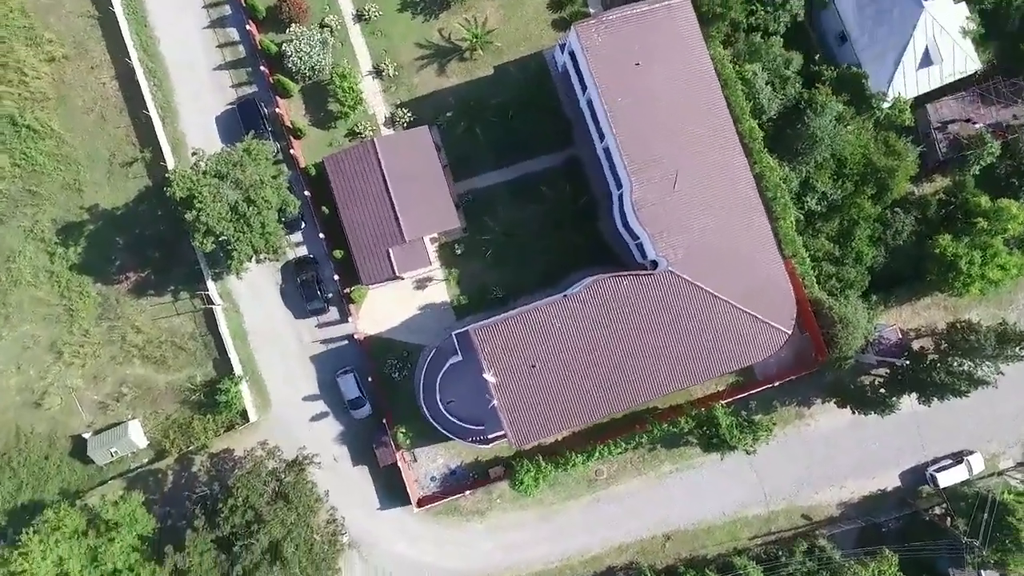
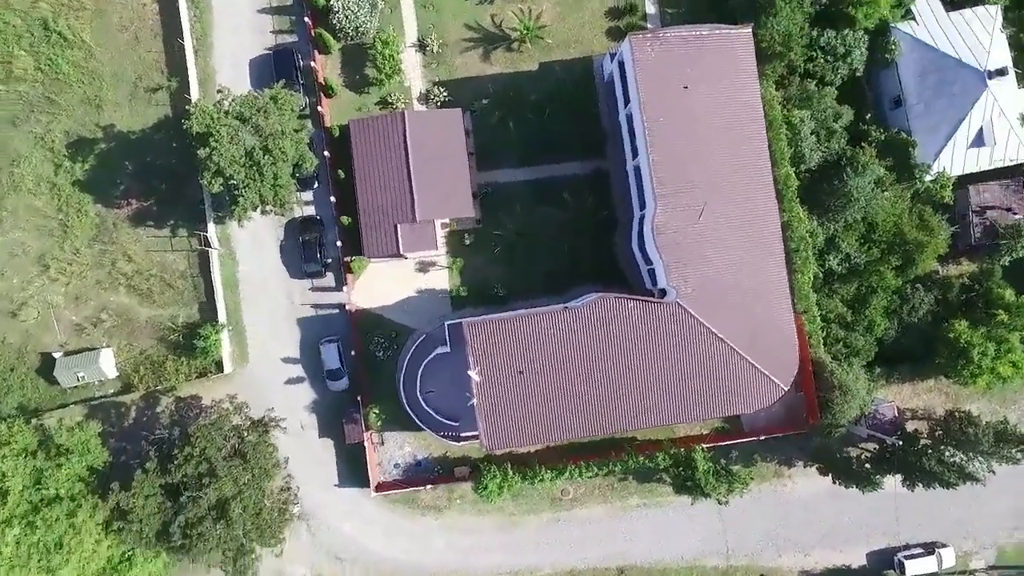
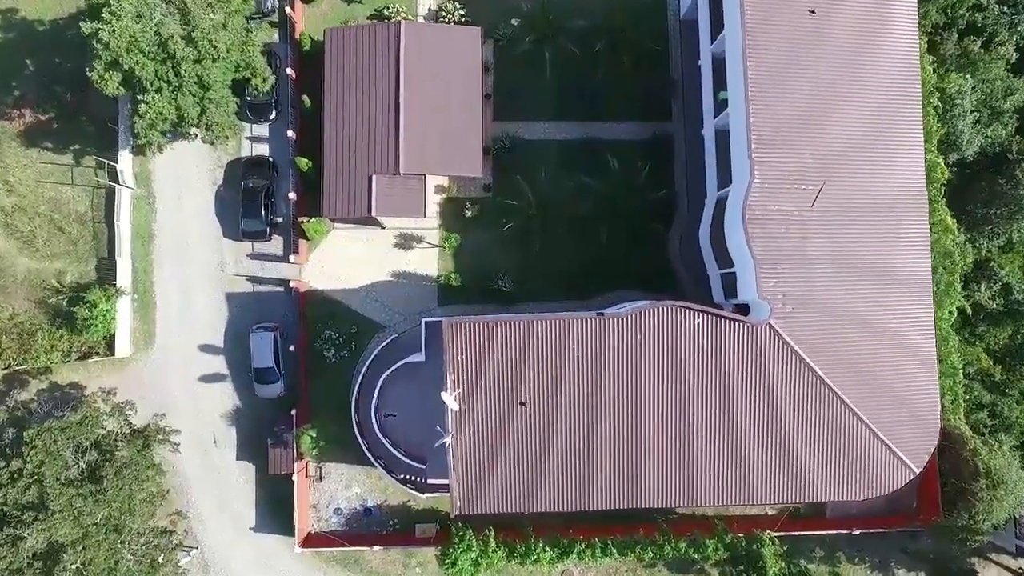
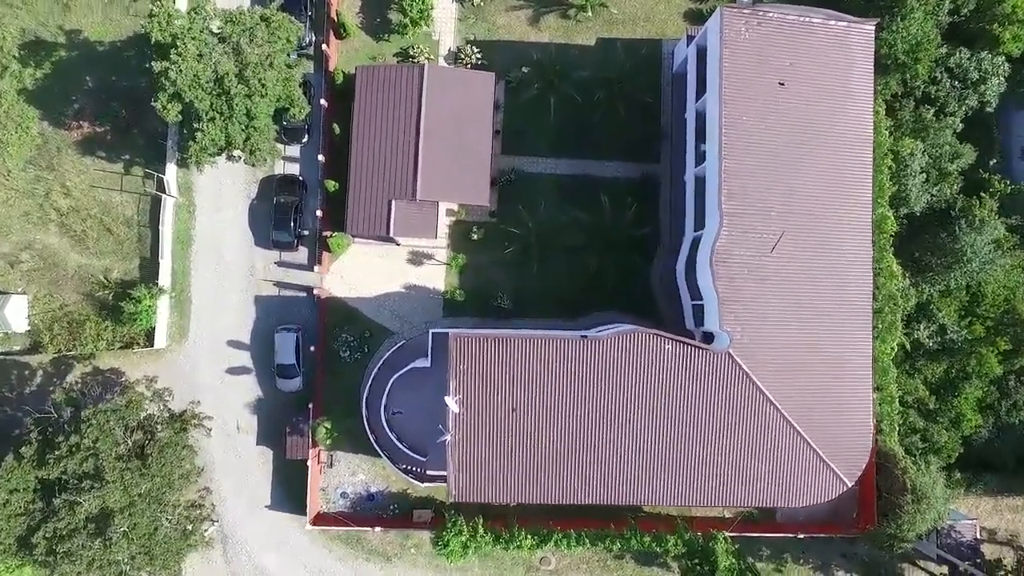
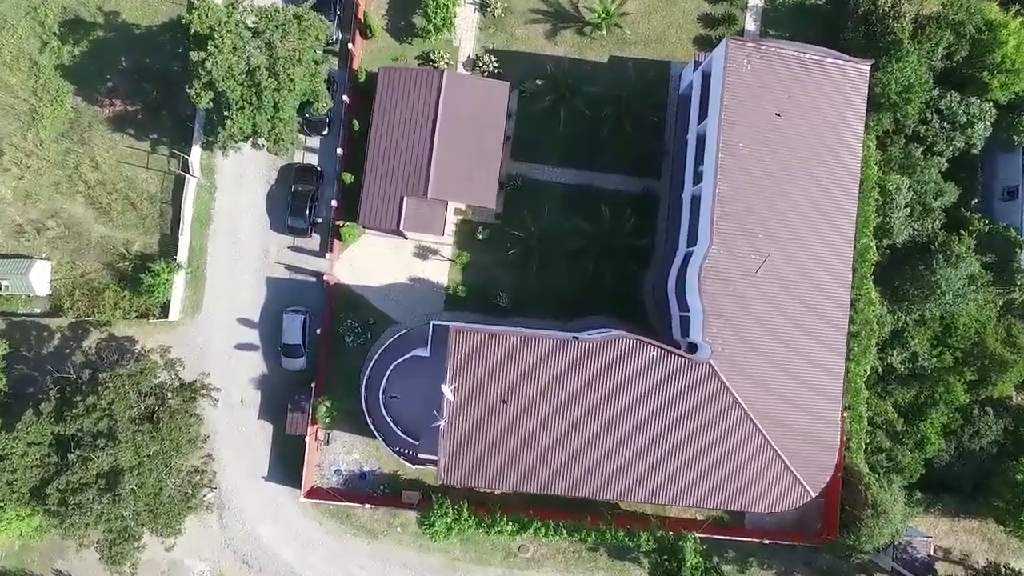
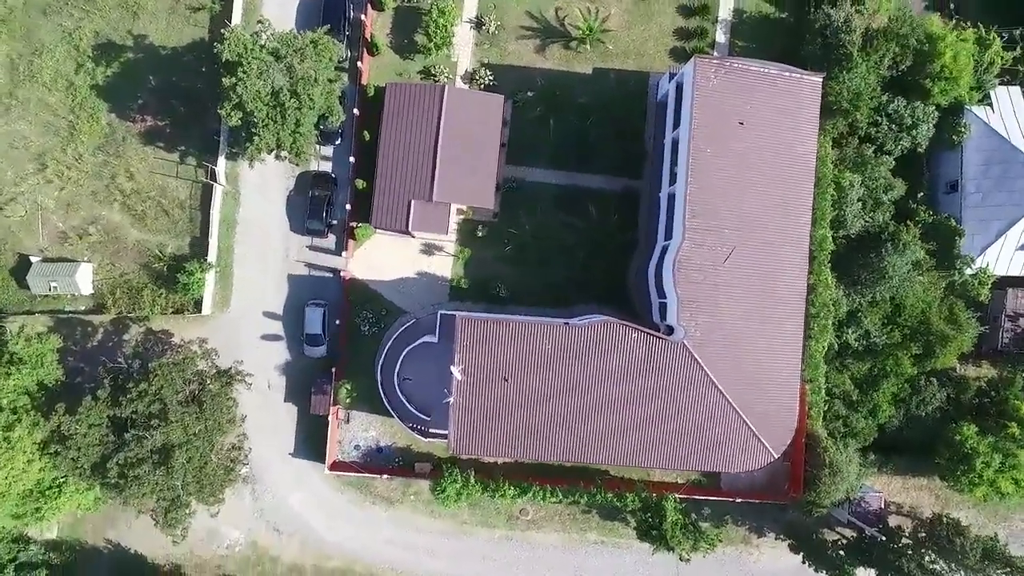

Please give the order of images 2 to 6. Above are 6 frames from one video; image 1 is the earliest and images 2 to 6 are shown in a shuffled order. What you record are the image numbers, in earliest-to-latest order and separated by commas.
2, 6, 5, 4, 3
